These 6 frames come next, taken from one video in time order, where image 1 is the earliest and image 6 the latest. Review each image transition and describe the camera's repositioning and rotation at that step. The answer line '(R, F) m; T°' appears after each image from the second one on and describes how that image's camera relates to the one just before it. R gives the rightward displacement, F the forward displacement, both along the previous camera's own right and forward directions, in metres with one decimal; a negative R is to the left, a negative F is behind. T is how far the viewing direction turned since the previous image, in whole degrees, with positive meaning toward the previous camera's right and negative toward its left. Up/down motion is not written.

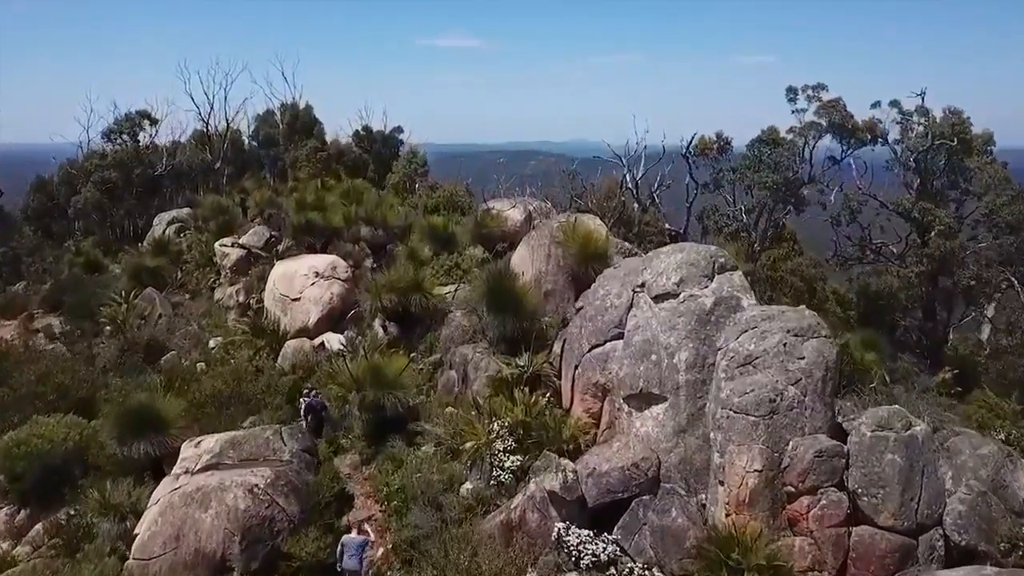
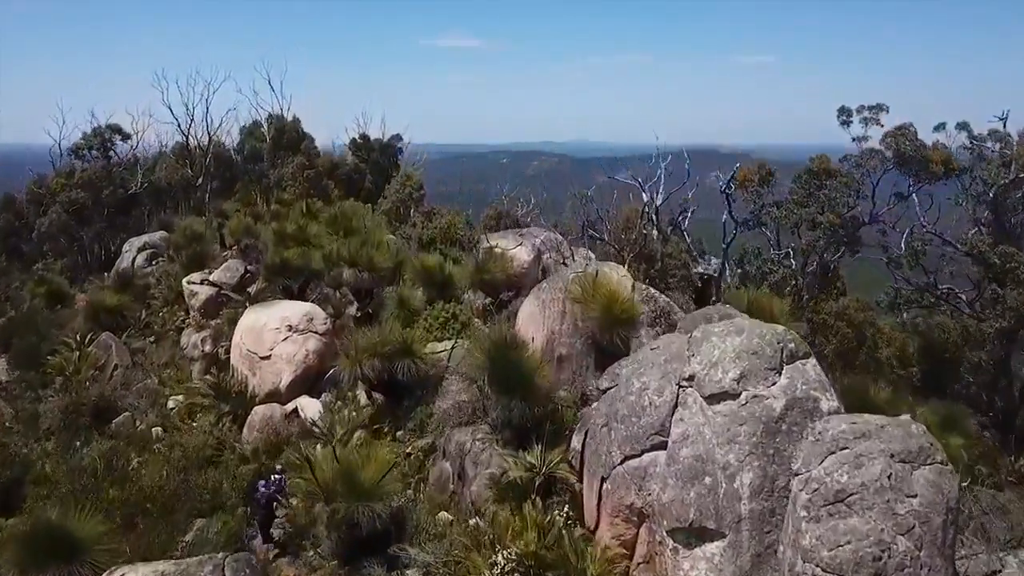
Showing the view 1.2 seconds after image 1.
(-0.1, +2.0) m; 0°
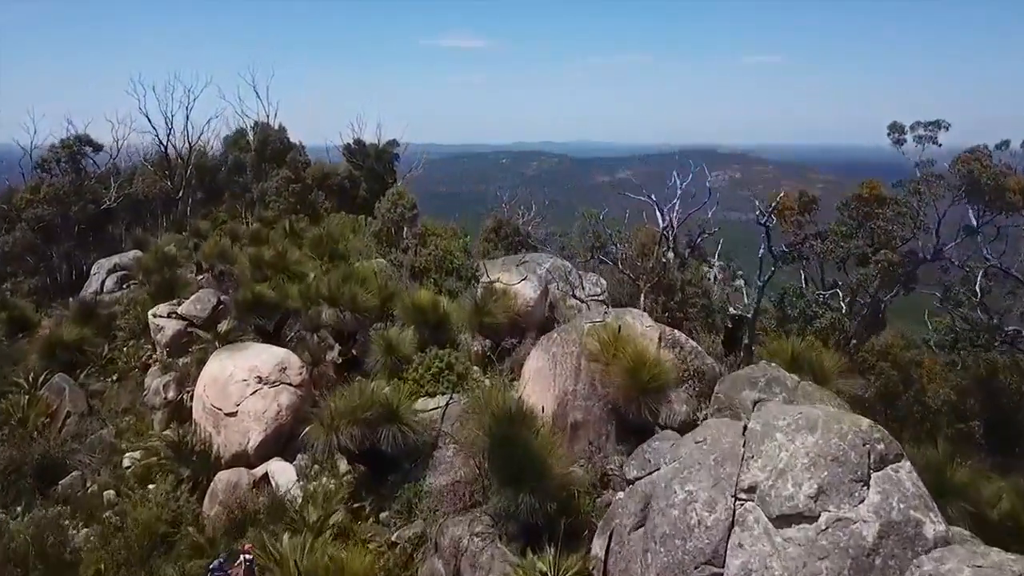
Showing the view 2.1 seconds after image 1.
(-0.1, +1.6) m; 0°
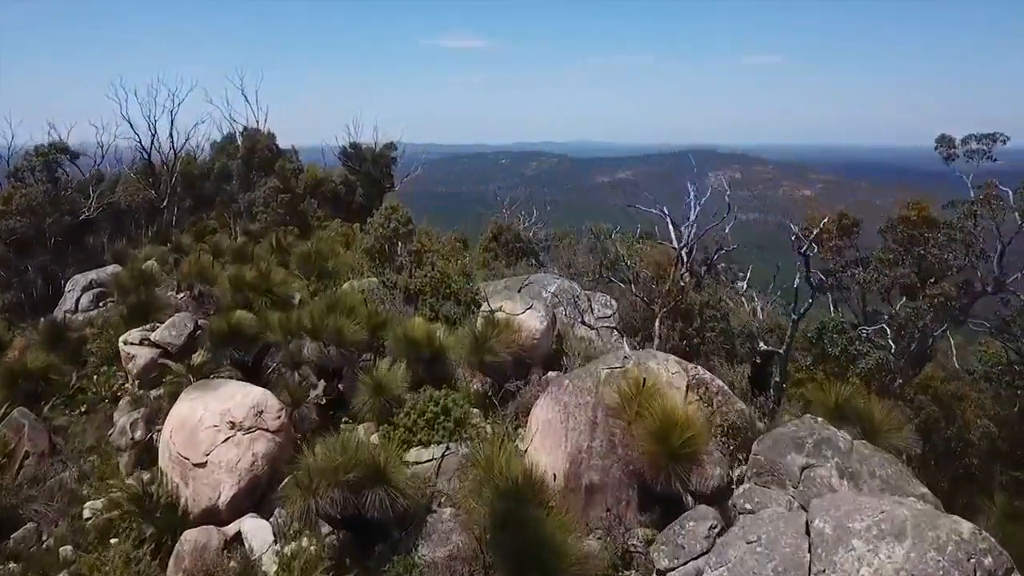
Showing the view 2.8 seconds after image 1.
(0.0, +1.1) m; 0°
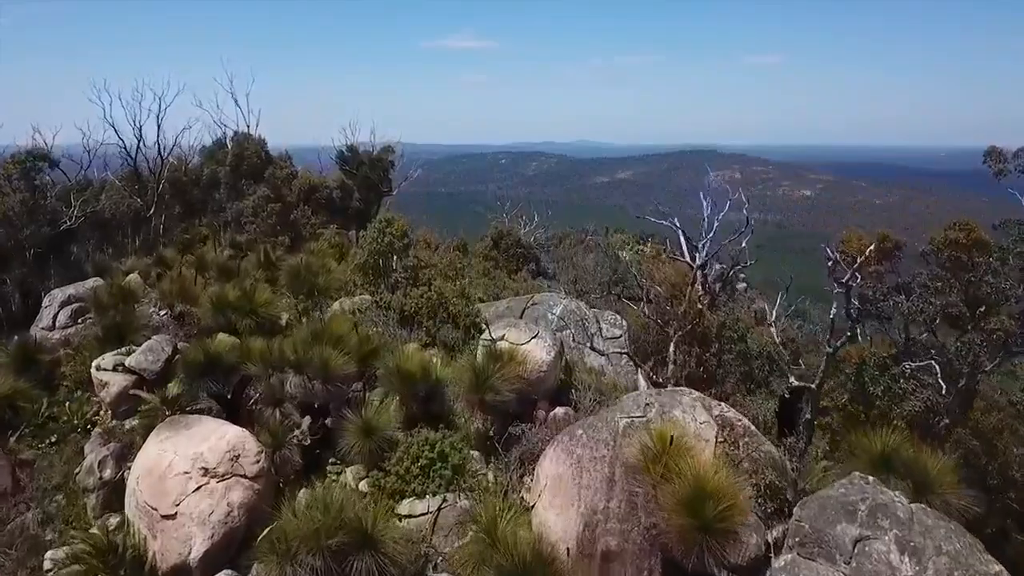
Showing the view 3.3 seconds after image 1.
(0.0, +0.9) m; 0°
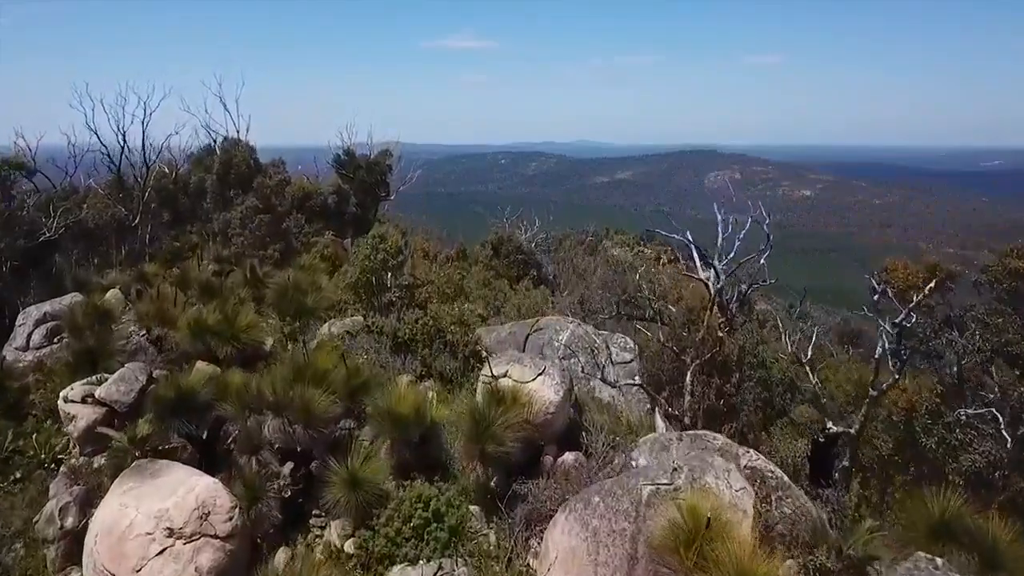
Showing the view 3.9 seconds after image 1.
(0.0, +0.9) m; 0°
